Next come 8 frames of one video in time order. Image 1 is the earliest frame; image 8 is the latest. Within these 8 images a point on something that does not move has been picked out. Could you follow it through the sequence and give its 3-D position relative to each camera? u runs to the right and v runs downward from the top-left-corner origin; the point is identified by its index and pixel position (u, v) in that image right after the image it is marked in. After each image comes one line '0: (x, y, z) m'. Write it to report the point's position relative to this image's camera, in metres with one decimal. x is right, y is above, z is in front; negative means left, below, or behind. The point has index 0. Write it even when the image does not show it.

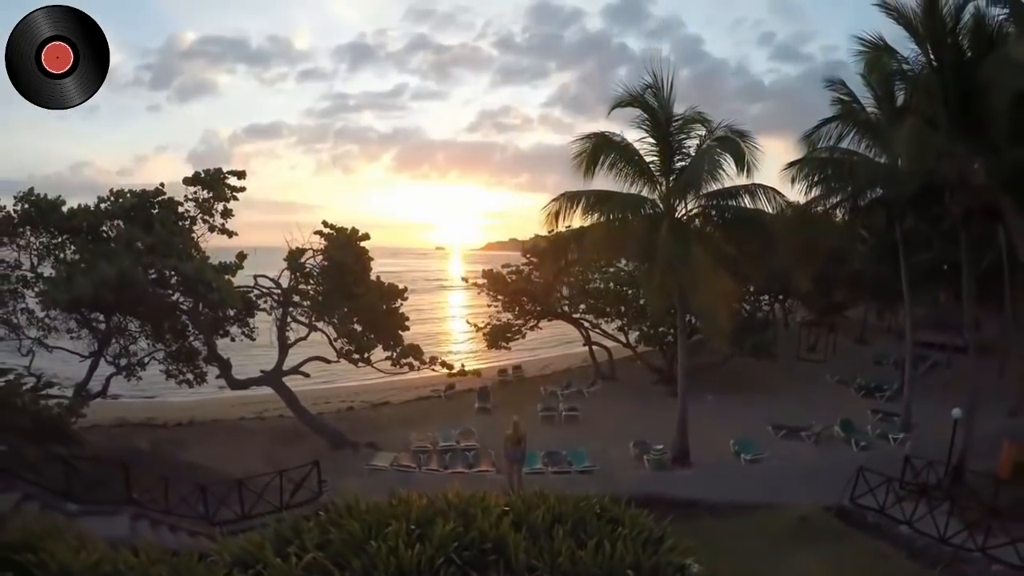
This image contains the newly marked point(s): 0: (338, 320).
0: (-3.6, -0.9, +14.6) m
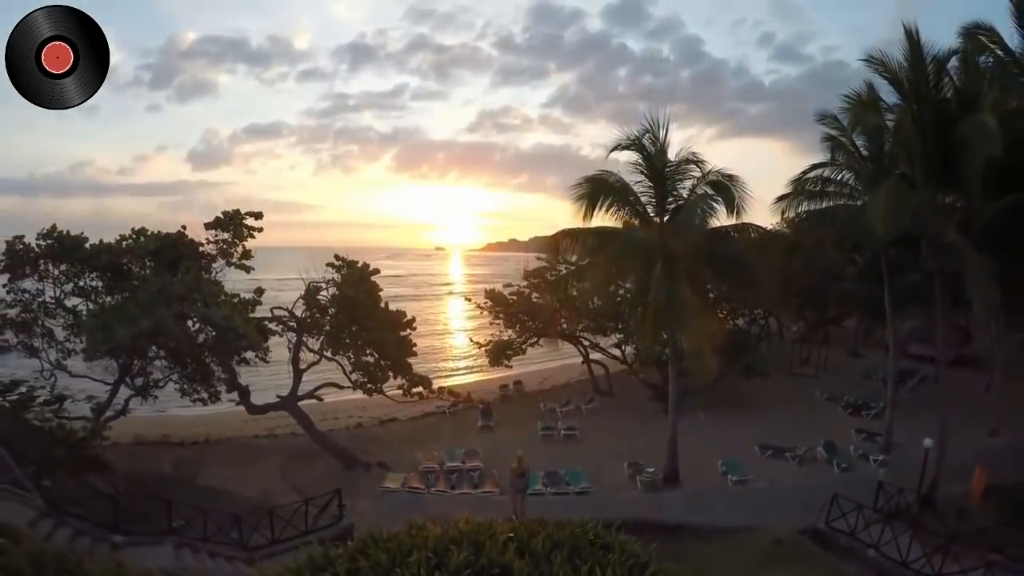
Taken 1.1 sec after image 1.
0: (-3.6, -1.7, +15.6) m
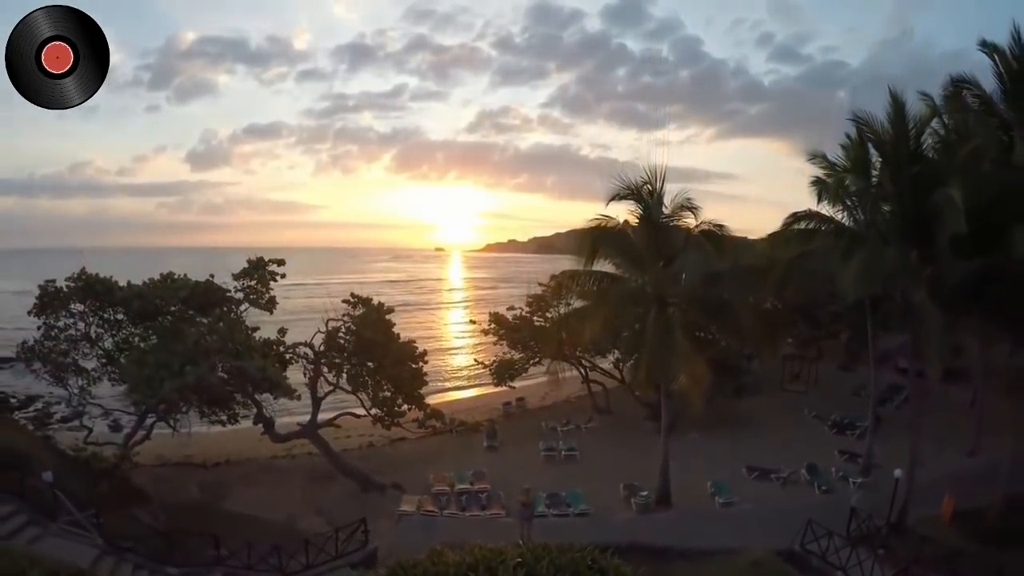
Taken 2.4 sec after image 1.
0: (-3.5, -2.6, +17.0) m
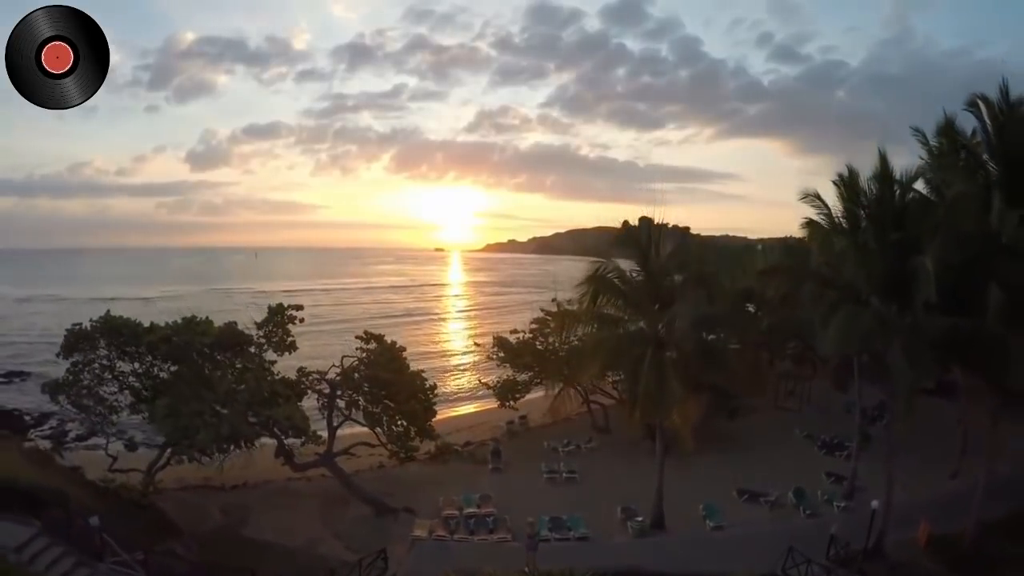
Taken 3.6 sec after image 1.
0: (-3.3, -3.6, +18.2) m
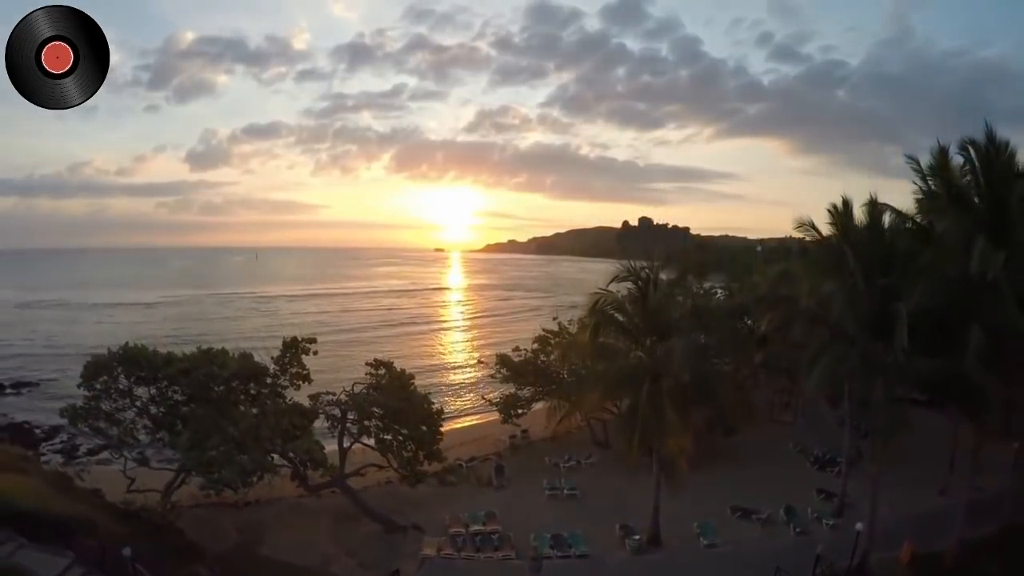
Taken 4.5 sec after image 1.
0: (-3.2, -4.5, +19.1) m
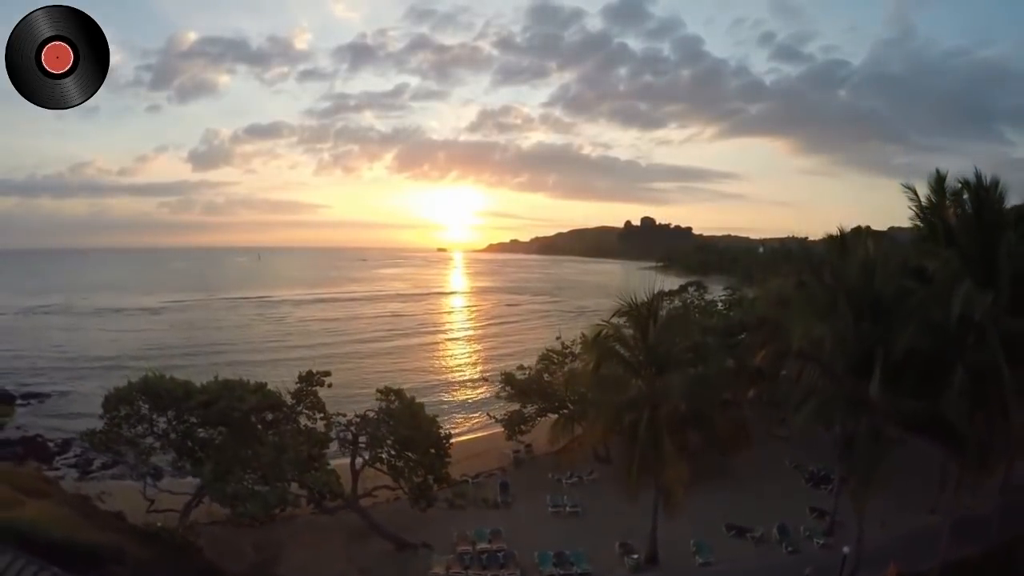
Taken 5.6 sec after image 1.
0: (-3.1, -5.4, +20.1) m
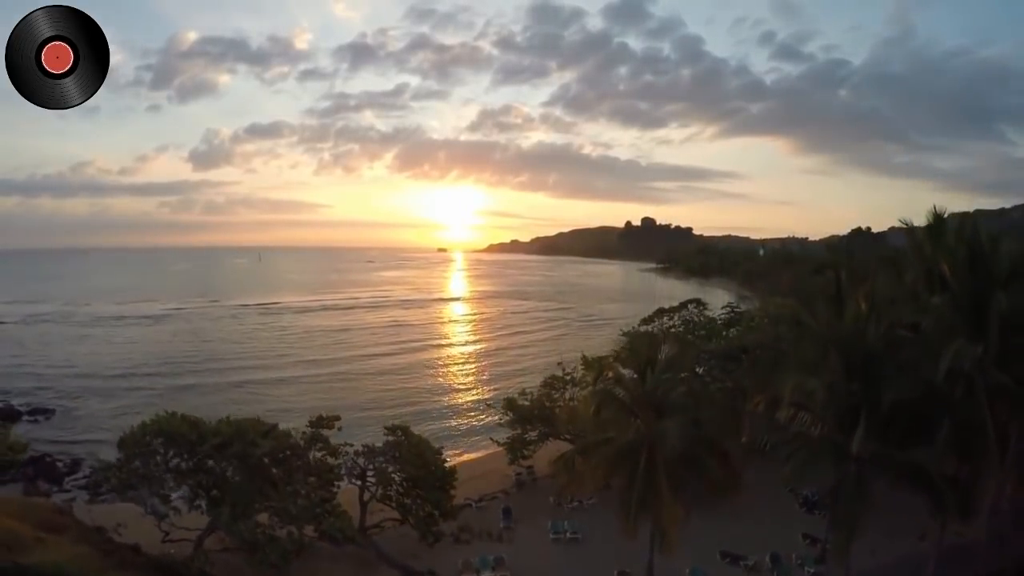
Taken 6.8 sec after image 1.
0: (-3.0, -6.7, +21.0) m
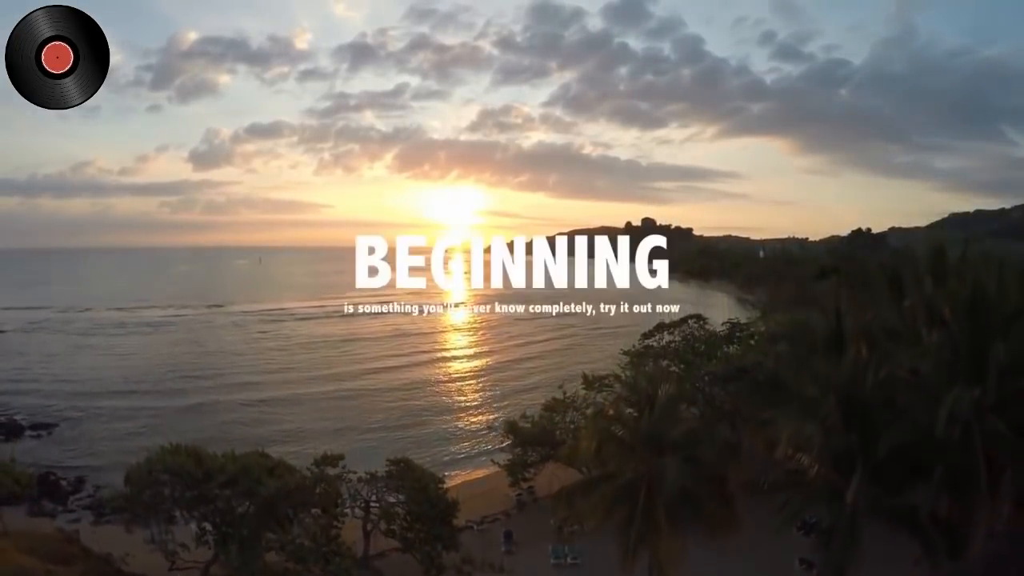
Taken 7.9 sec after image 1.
0: (-3.0, -7.8, +21.3) m
